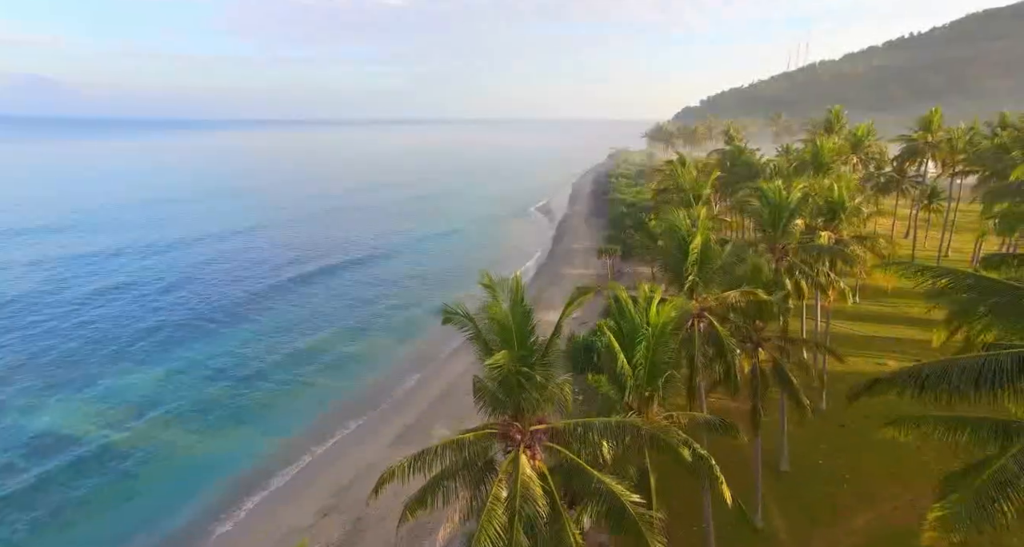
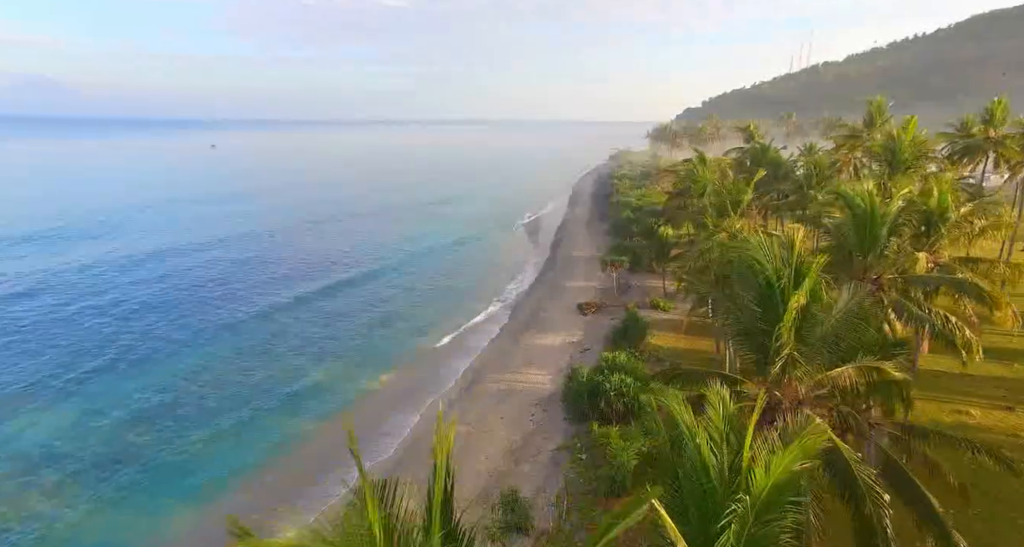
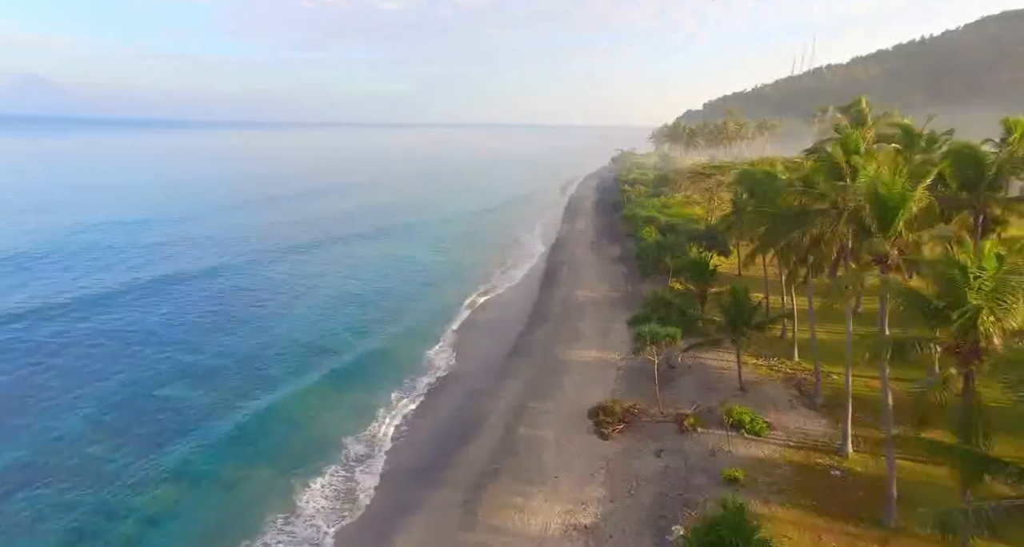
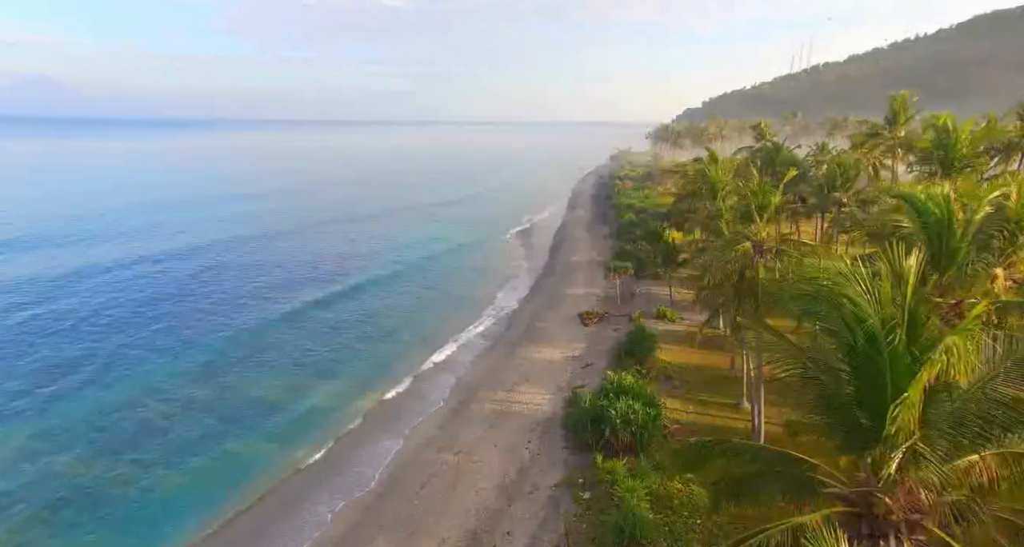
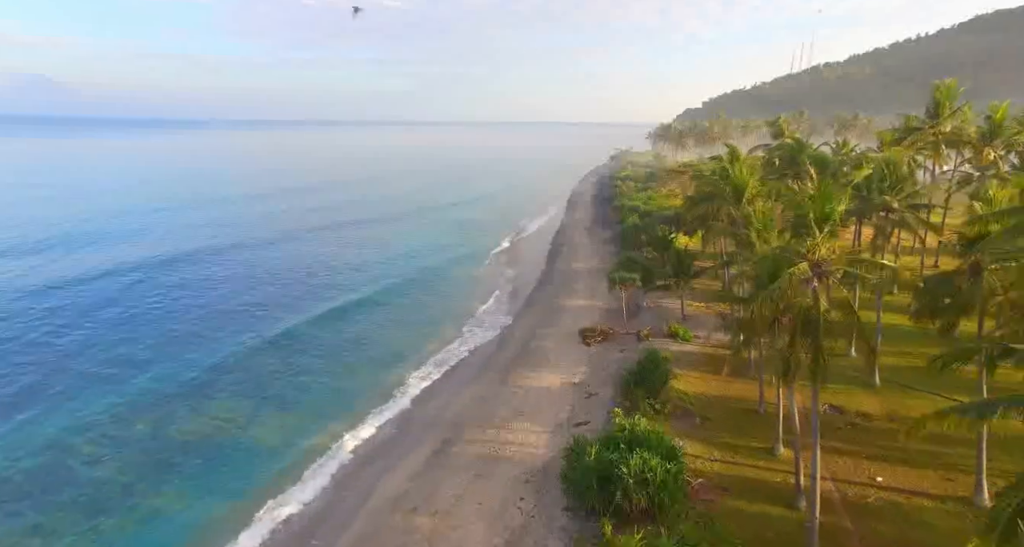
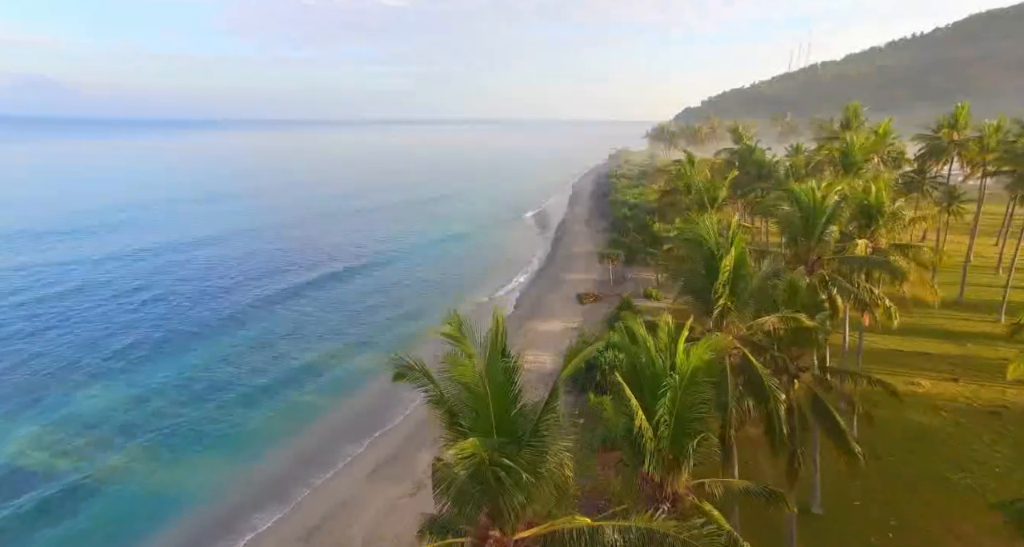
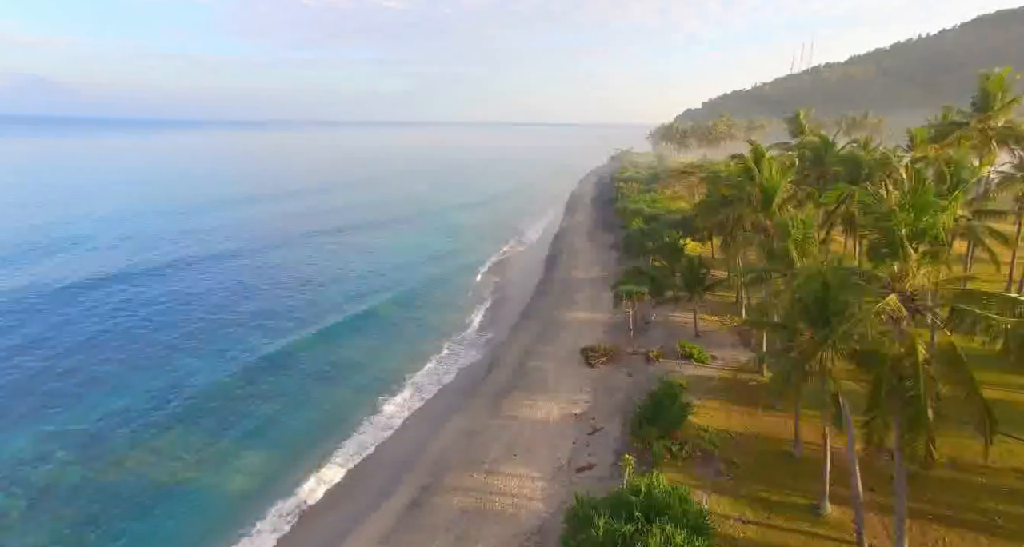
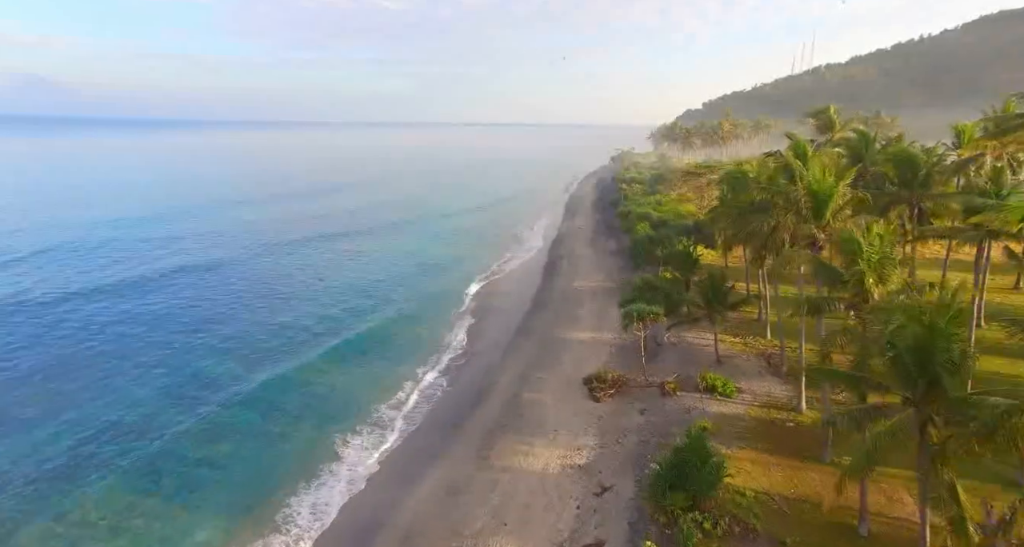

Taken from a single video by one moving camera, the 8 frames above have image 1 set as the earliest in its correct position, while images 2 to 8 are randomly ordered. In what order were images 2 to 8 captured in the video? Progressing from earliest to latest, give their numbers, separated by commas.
6, 2, 4, 5, 7, 8, 3
